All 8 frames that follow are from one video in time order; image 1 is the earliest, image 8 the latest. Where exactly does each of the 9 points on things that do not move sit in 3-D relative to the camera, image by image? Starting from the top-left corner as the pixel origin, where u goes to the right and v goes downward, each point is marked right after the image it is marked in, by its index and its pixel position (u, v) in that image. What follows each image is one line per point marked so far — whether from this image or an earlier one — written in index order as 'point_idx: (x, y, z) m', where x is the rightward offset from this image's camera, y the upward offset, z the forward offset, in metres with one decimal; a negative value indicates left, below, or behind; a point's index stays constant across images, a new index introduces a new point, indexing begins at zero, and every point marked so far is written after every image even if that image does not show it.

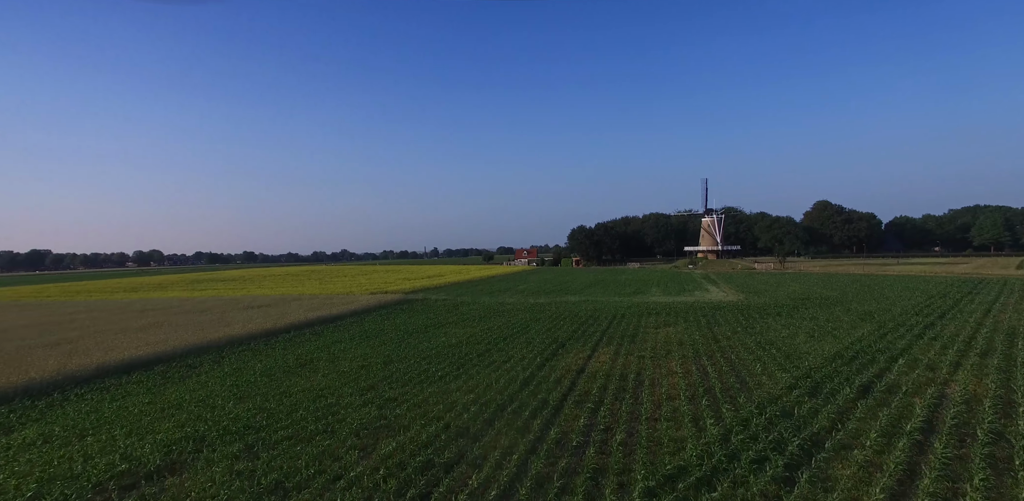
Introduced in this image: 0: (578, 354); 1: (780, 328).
0: (+1.5, -2.4, +14.7) m
1: (+7.9, -2.6, +19.0) m
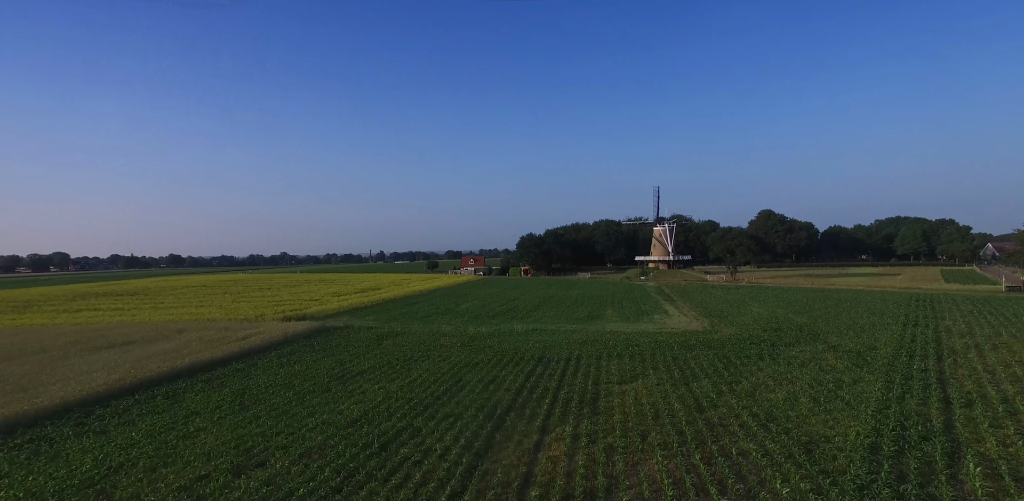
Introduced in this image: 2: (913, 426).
0: (+0.1, -3.2, +10.6) m
1: (+6.2, -3.5, +15.4) m
2: (+8.4, -3.6, +13.3) m
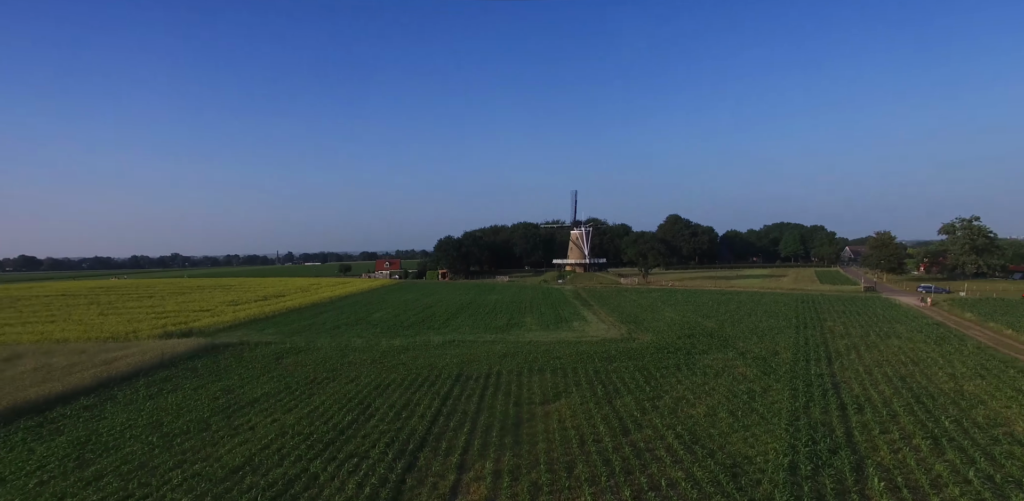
0: (-1.2, -3.5, +9.4) m
1: (+4.2, -3.8, +15.0) m
2: (+6.7, -3.9, +13.2) m
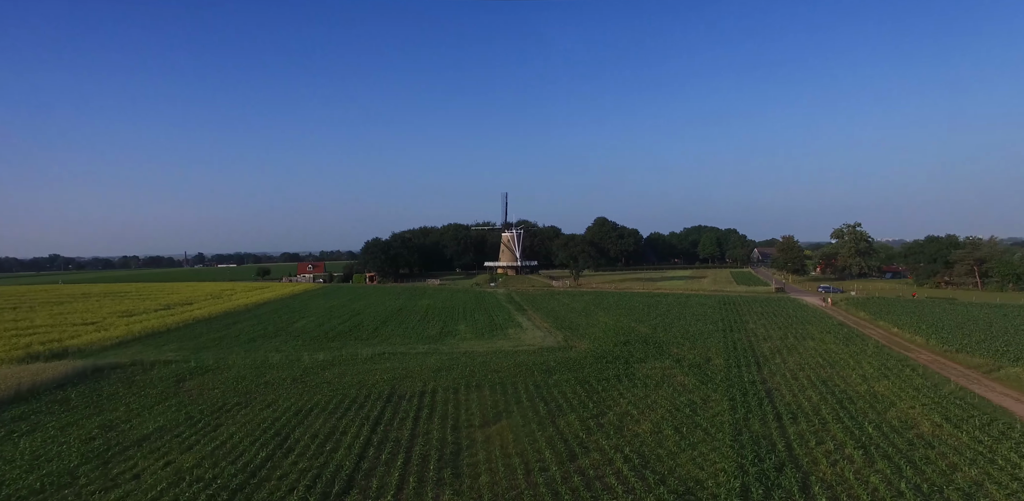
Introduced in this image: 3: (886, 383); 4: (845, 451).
0: (-1.9, -3.8, +8.3) m
1: (+2.8, -4.1, +14.5) m
2: (+5.5, -4.2, +13.0) m
3: (+10.4, -4.0, +17.6) m
4: (+6.5, -4.2, +12.1) m
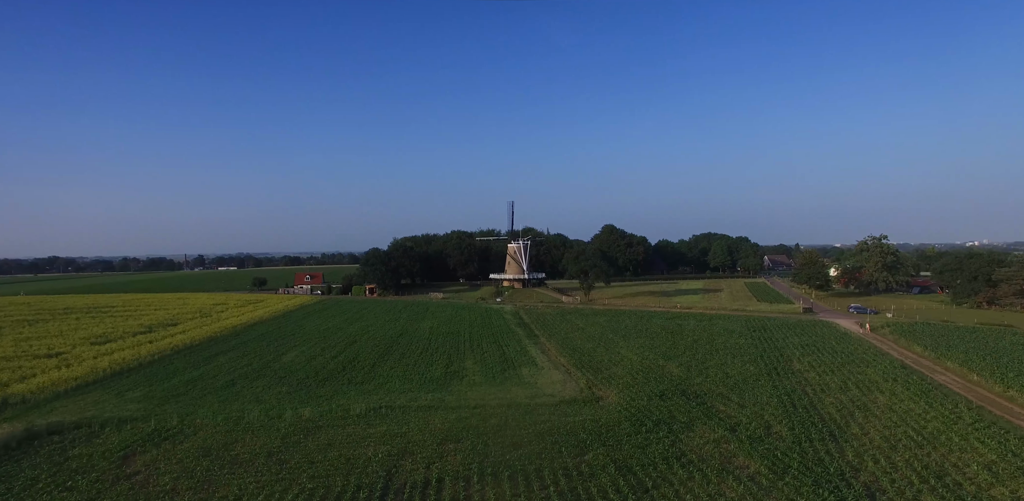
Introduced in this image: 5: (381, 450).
0: (-1.3, -5.1, +4.5) m
1: (+3.4, -5.4, +10.6) m
2: (+6.1, -5.5, +9.1) m
3: (+11.0, -5.3, +13.7) m
4: (+7.1, -5.6, +8.3) m
5: (-3.6, -5.4, +17.3) m
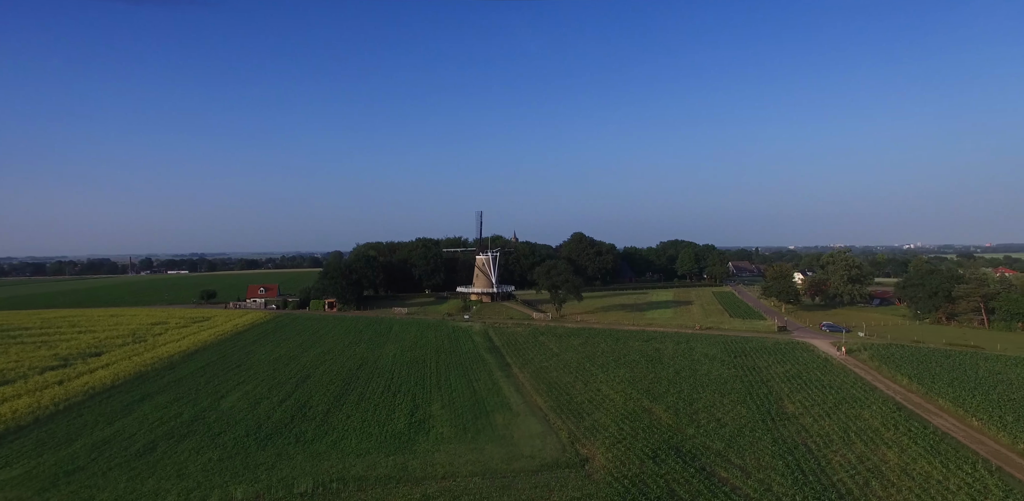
0: (-1.1, -6.6, +1.6) m
1: (+3.3, -6.9, +8.0) m
2: (+6.1, -7.0, +6.6) m
3: (+10.7, -6.8, +11.5) m
4: (+7.1, -7.1, +5.9) m
5: (-4.1, -6.9, +14.2) m
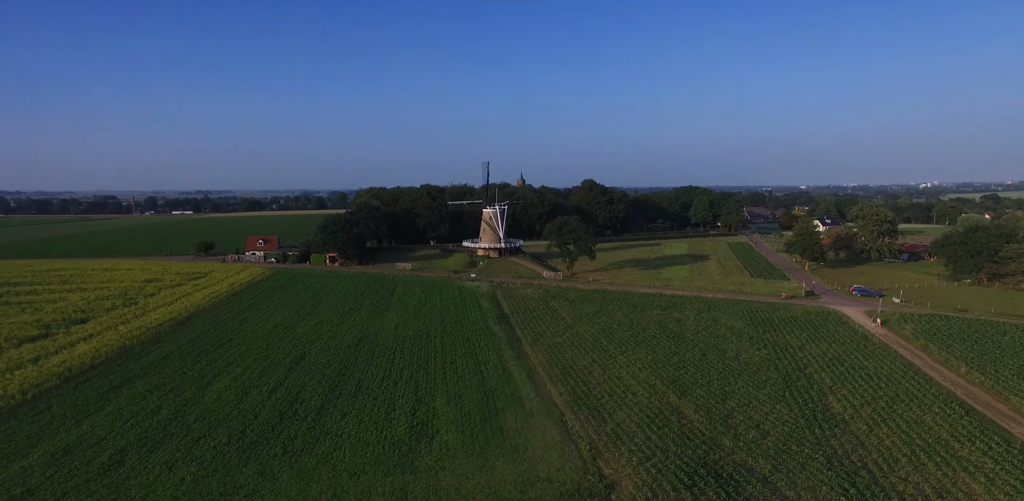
0: (-0.8, -8.4, -1.2) m
1: (+3.6, -8.1, +5.2) m
2: (+6.4, -8.4, +3.8) m
3: (+11.0, -7.8, +8.6) m
4: (+7.4, -8.5, +3.1) m
5: (-3.7, -7.4, +11.4) m
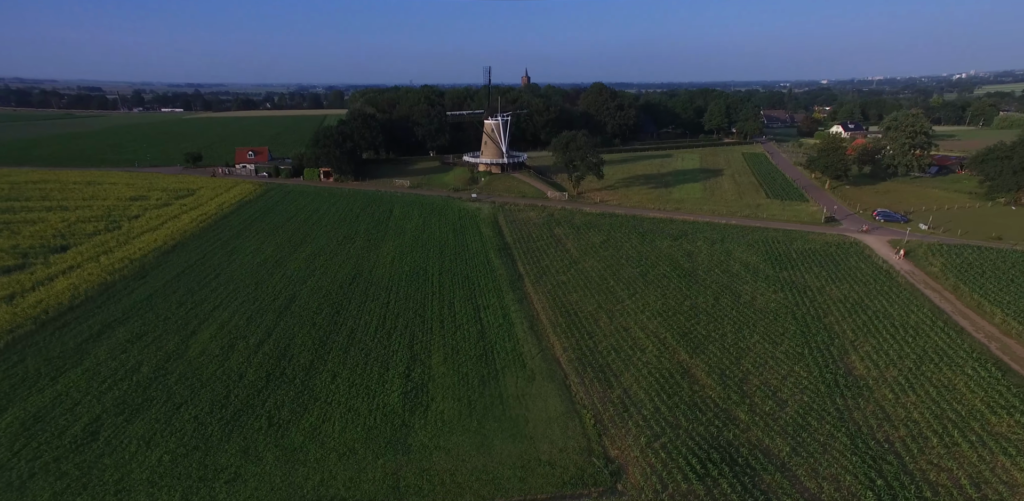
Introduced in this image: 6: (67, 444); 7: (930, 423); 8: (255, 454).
0: (-0.9, -10.8, -2.0) m
1: (+3.6, -9.5, +4.2) m
2: (+6.3, -10.0, +2.9) m
3: (+11.0, -8.6, +7.5) m
4: (+7.3, -10.3, +2.1) m
5: (-3.8, -7.7, +10.3) m
6: (-13.4, -5.4, +18.7) m
7: (+13.0, -5.5, +19.8) m
8: (-7.7, -5.6, +18.1) m
